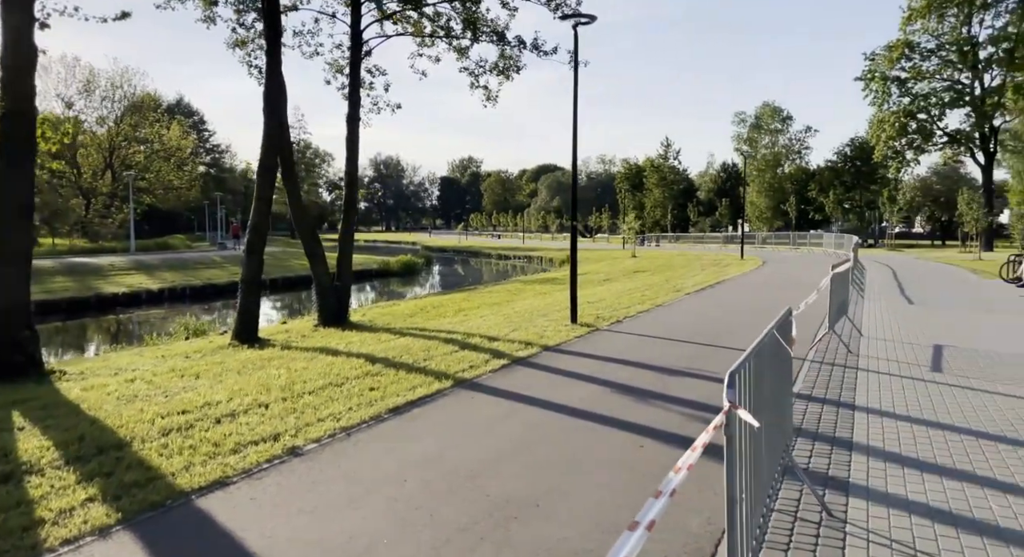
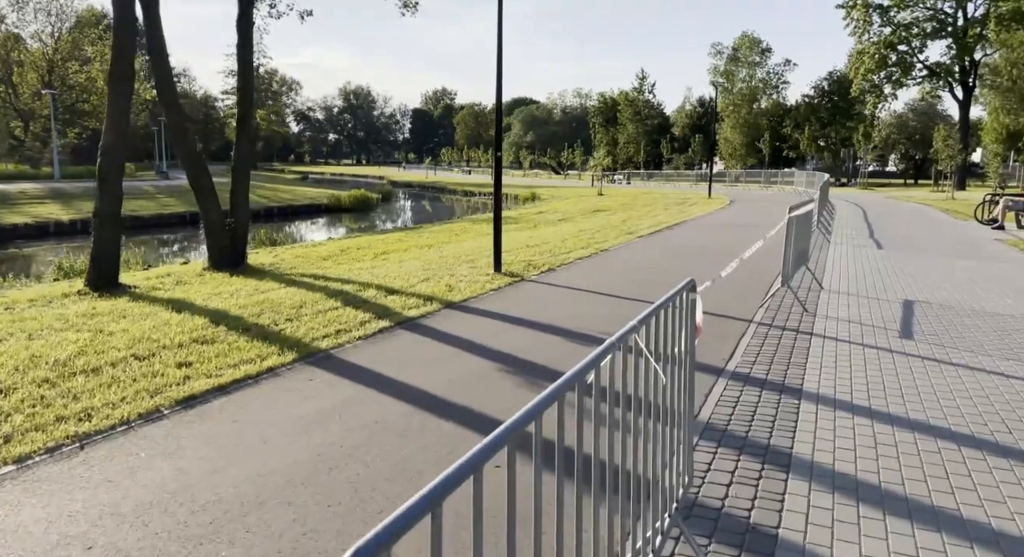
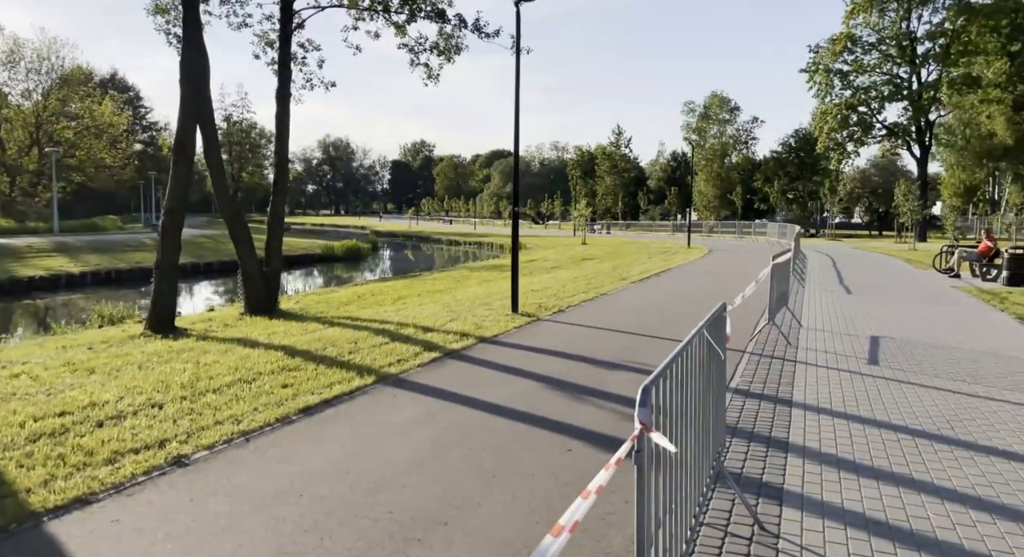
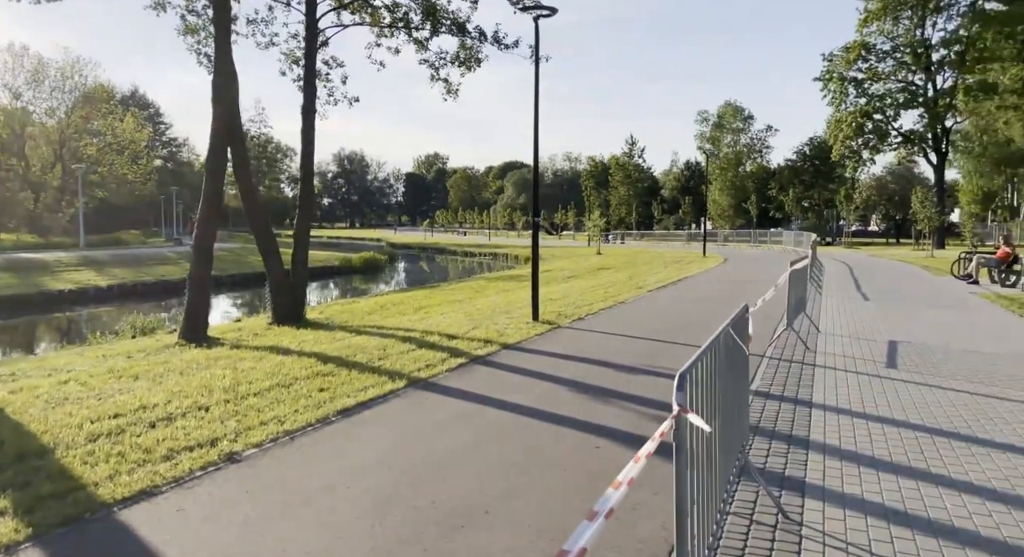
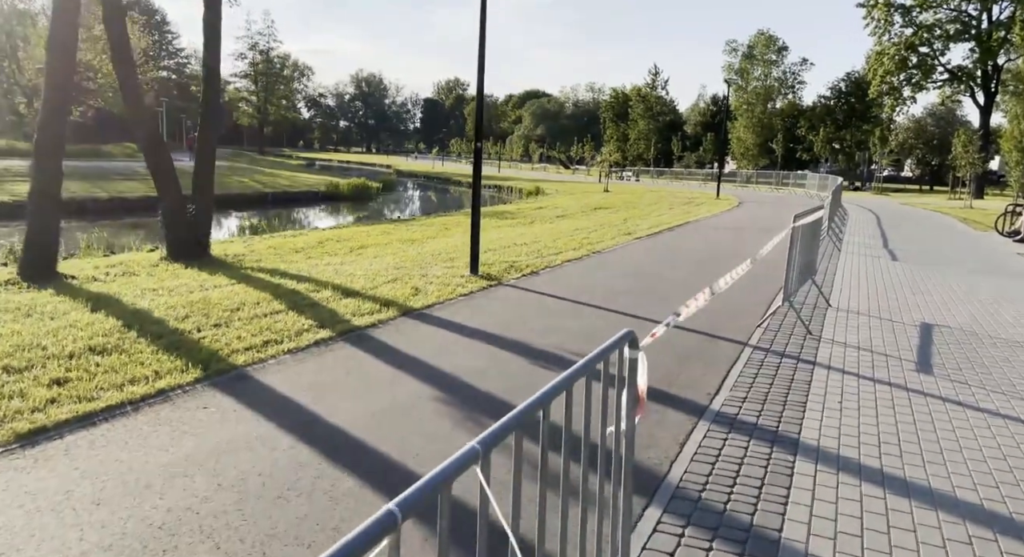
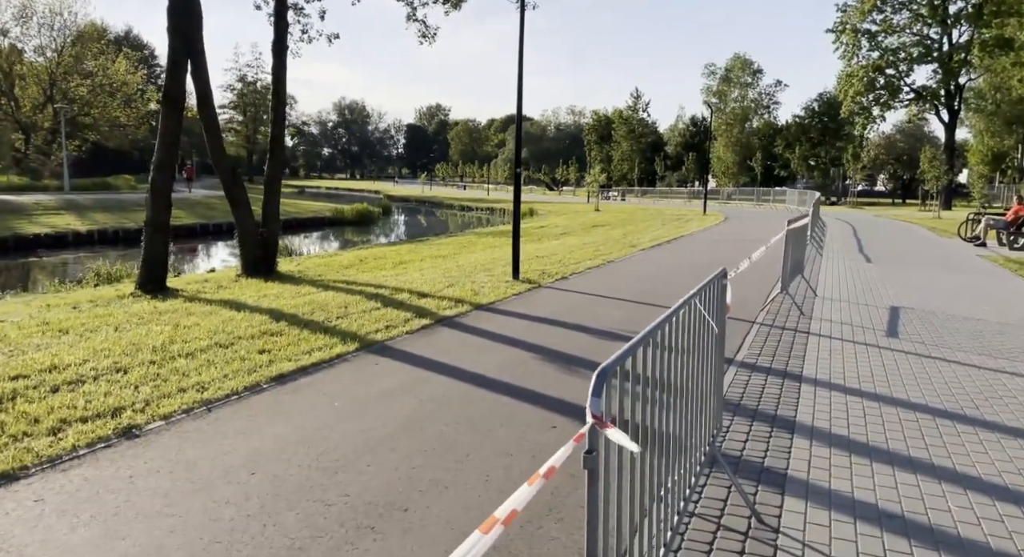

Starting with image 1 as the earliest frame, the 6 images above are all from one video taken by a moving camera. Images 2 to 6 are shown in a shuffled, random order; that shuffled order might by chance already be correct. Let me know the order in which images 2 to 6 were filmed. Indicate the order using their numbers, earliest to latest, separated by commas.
4, 3, 6, 2, 5
